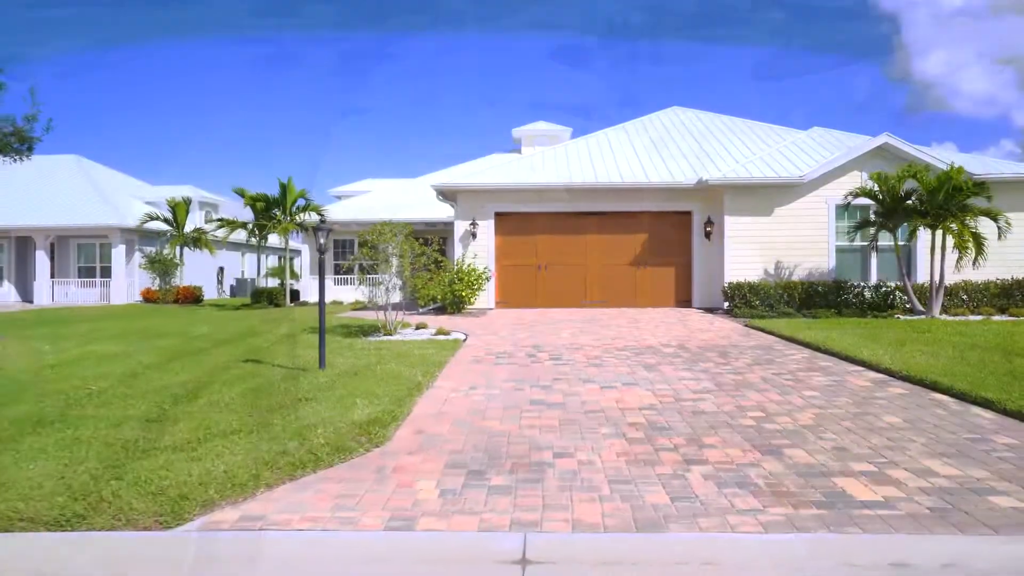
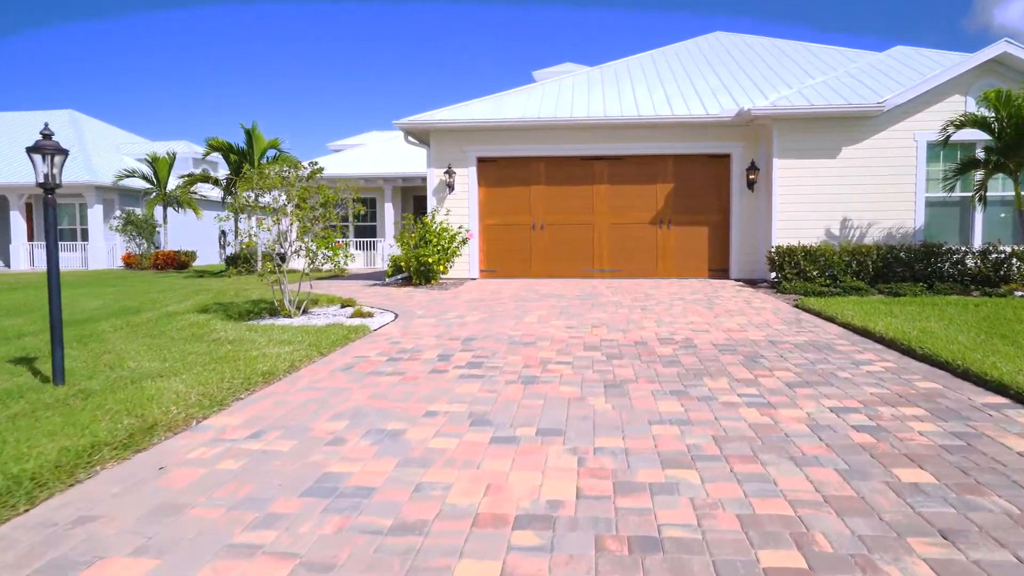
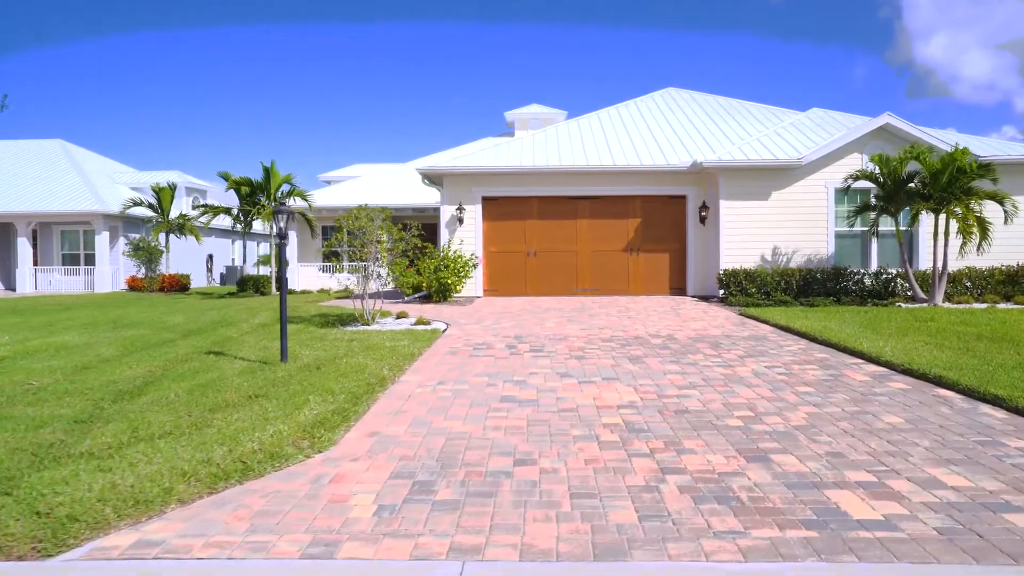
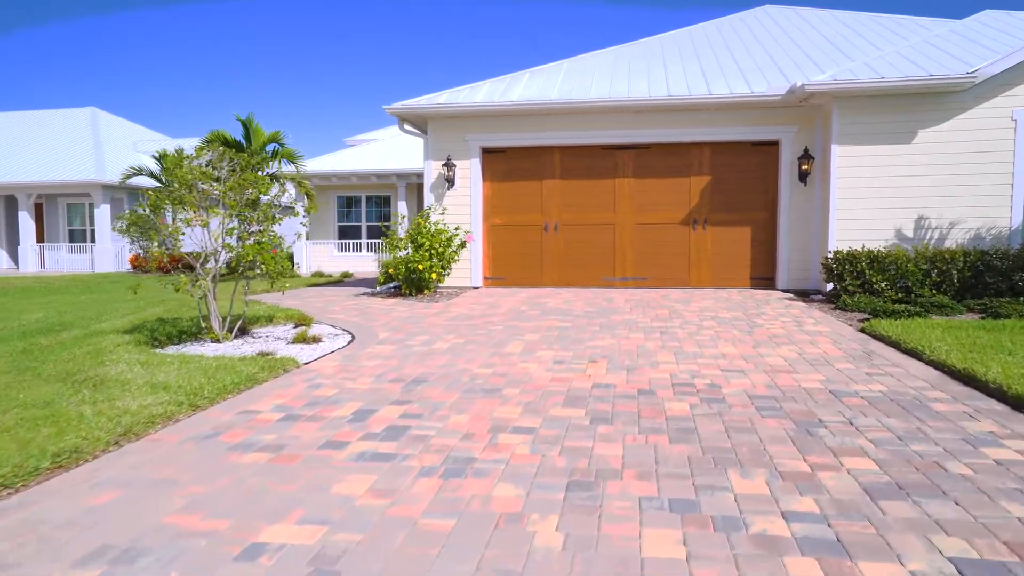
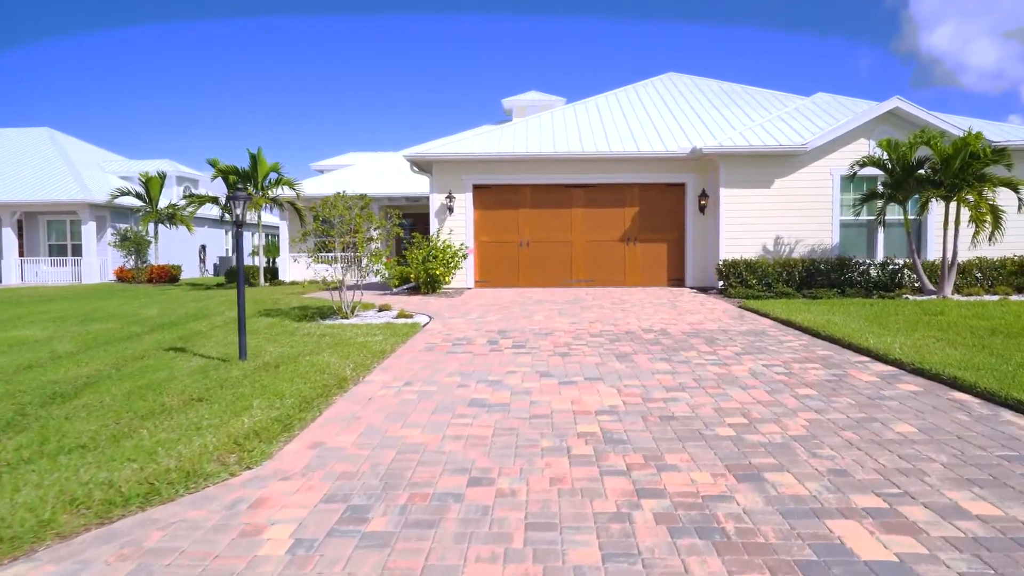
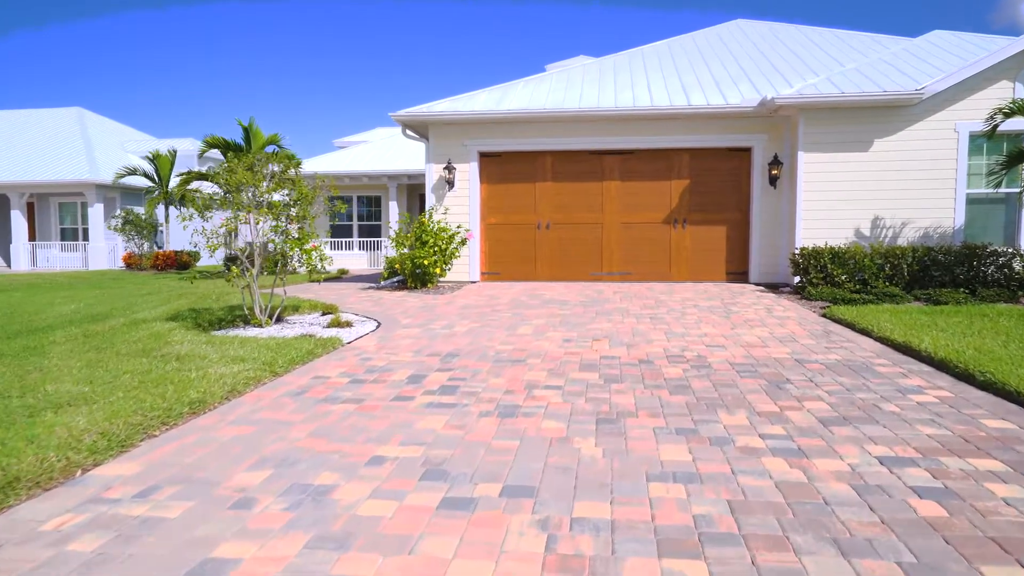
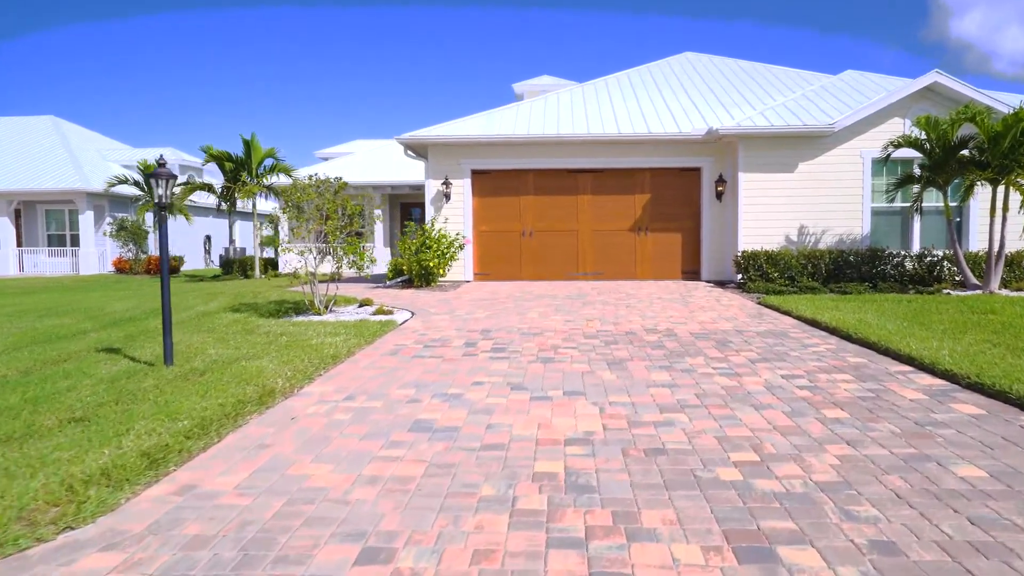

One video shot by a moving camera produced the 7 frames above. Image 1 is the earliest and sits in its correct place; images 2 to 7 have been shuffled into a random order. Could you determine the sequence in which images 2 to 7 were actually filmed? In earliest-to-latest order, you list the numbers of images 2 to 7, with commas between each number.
3, 5, 7, 2, 6, 4
